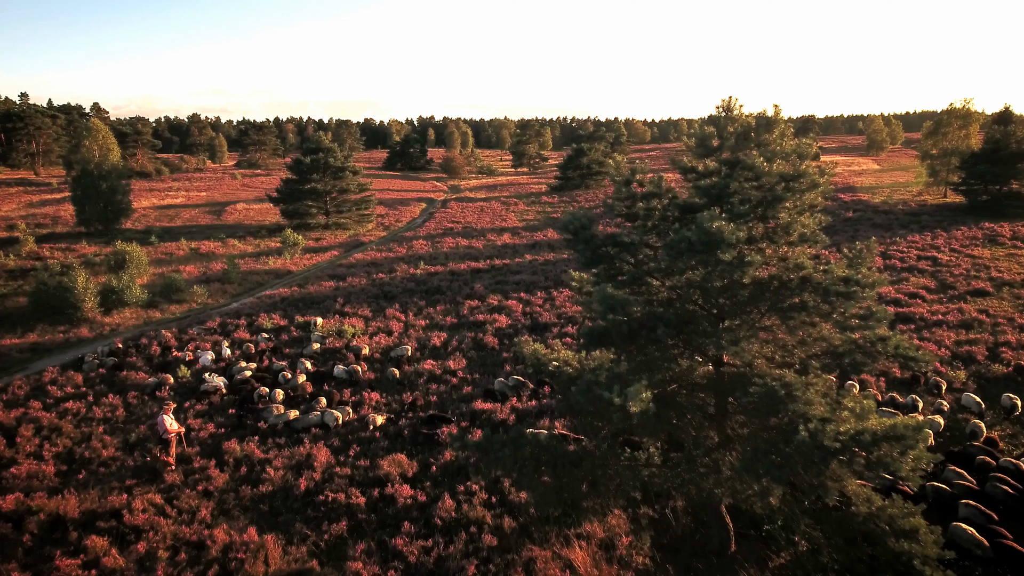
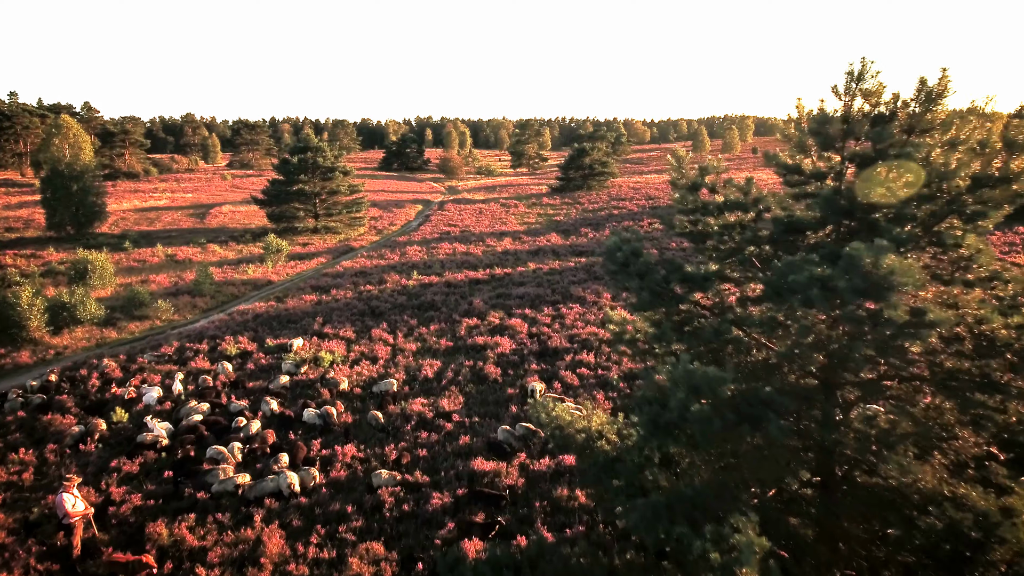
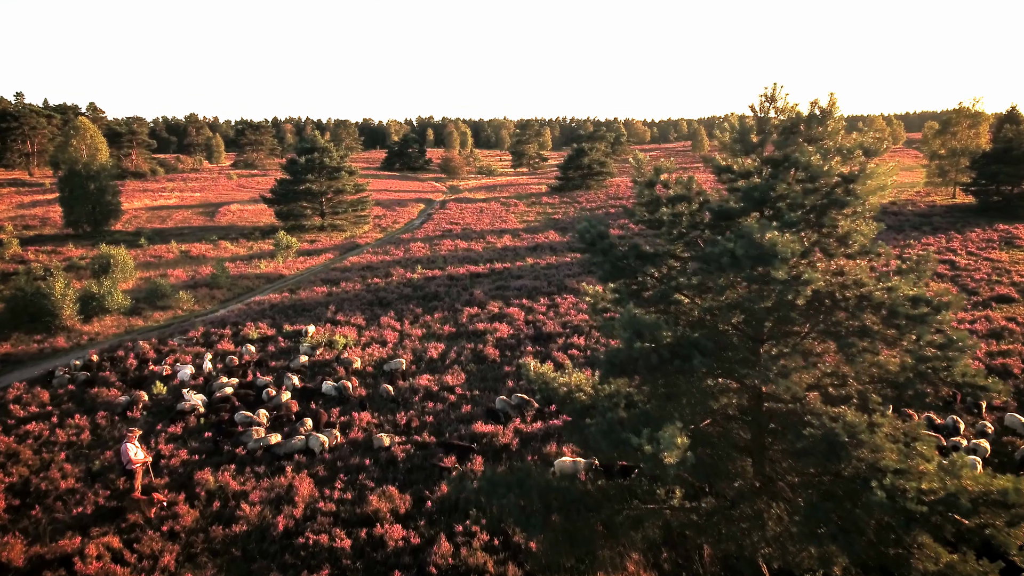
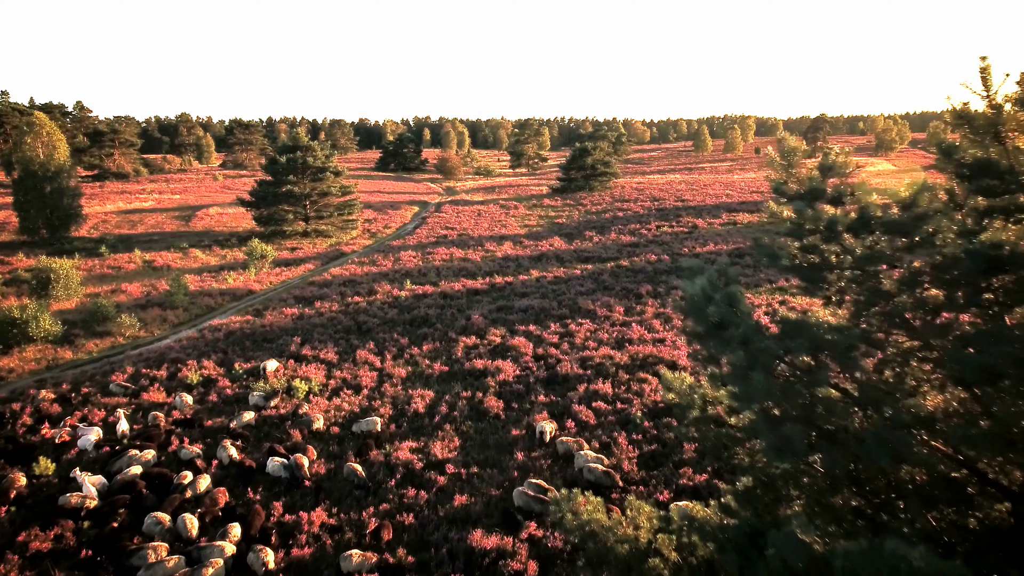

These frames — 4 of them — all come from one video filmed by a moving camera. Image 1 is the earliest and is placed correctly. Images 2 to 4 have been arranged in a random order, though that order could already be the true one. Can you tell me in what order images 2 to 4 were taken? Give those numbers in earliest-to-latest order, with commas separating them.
3, 2, 4
